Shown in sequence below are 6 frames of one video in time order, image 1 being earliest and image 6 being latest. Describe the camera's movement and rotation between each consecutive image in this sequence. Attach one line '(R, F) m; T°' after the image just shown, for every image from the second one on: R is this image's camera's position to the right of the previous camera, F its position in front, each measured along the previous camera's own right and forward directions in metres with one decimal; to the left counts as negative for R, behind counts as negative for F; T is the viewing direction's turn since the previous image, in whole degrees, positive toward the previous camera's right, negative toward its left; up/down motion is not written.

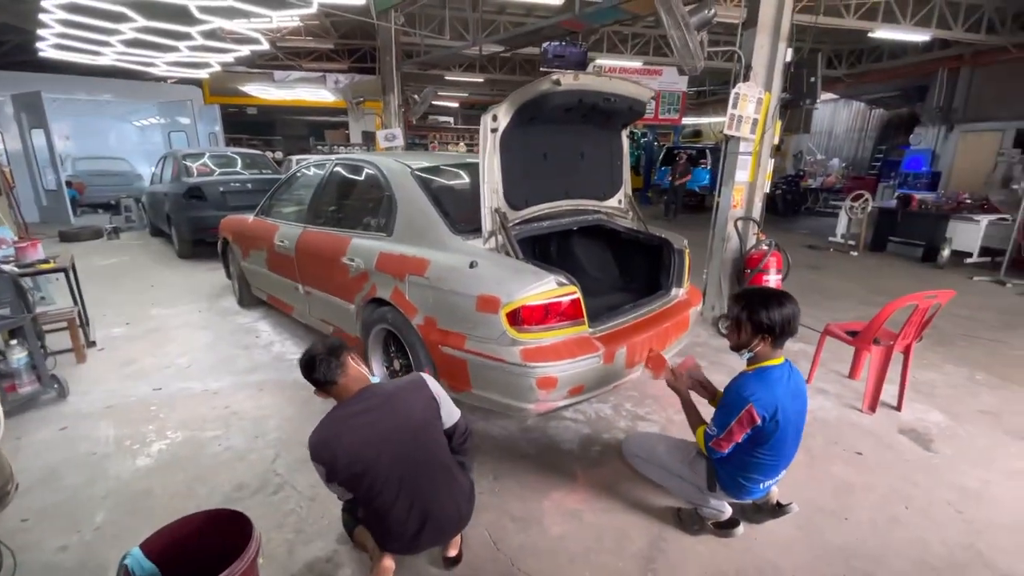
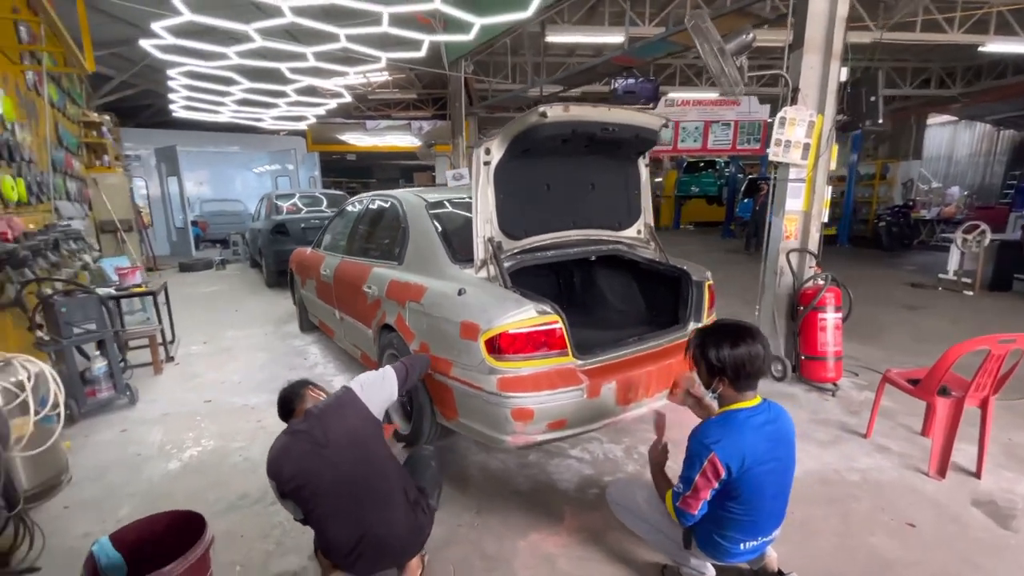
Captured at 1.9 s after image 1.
(+0.4, 0.0) m; -10°
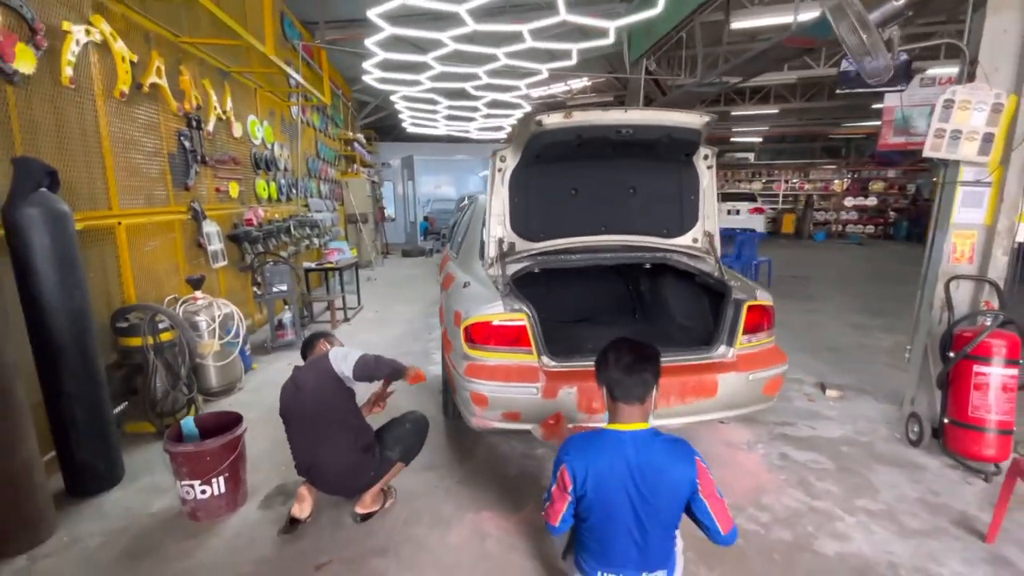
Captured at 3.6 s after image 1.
(+1.1, +0.1) m; -26°
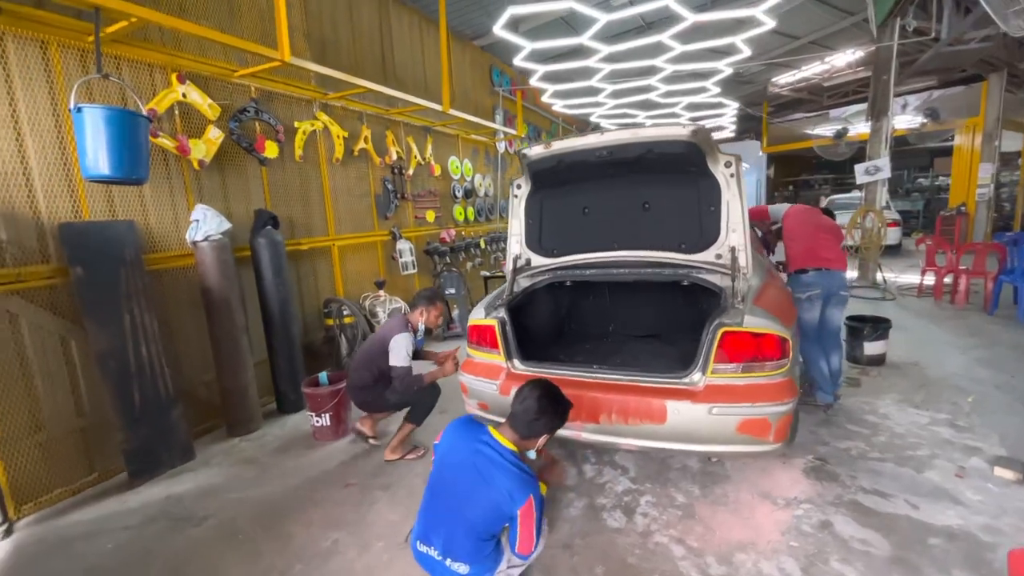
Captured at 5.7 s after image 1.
(+1.4, +0.1) m; -33°
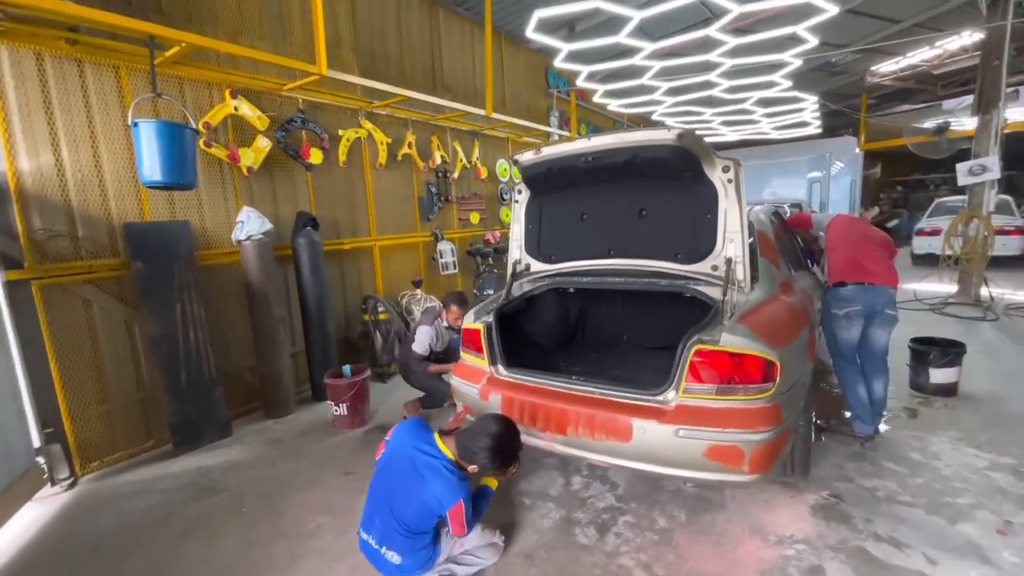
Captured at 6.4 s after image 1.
(+0.5, 0.0) m; -10°
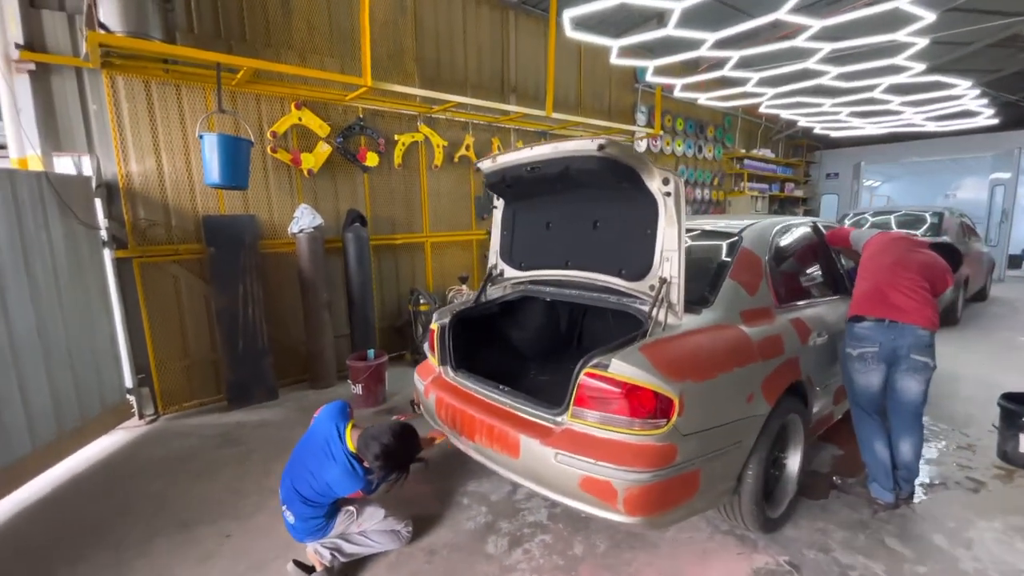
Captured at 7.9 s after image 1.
(+0.9, +0.1) m; -16°
